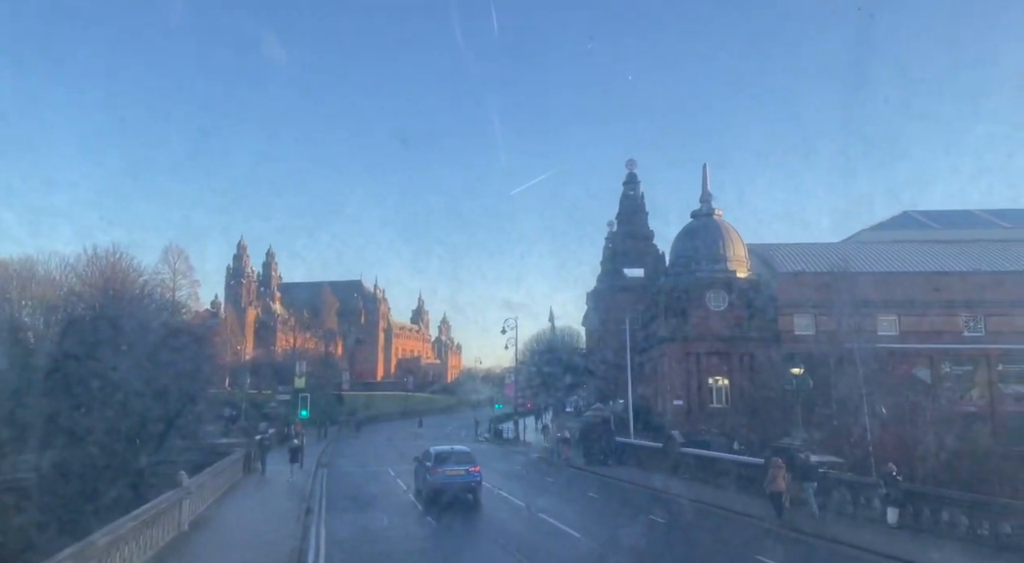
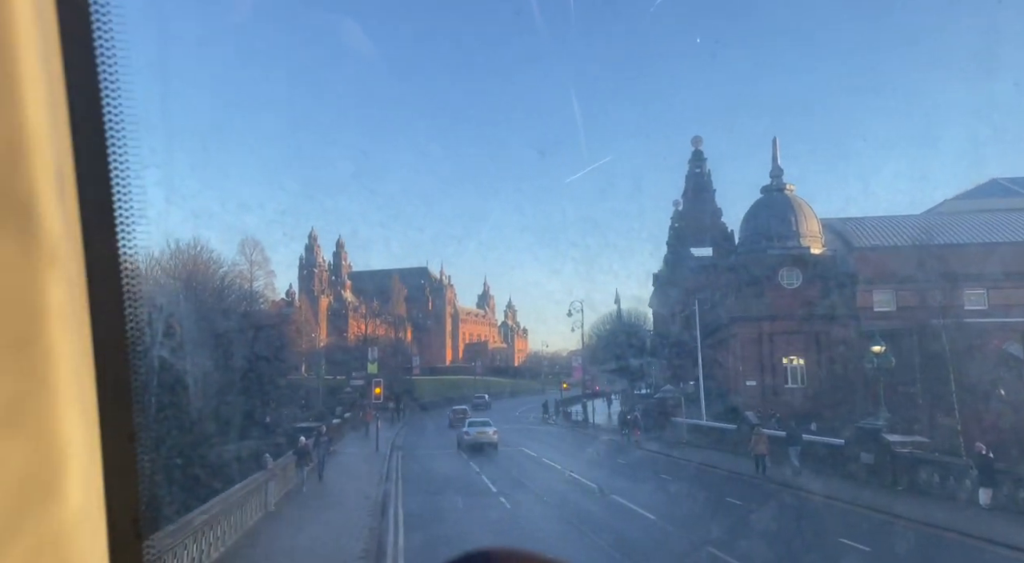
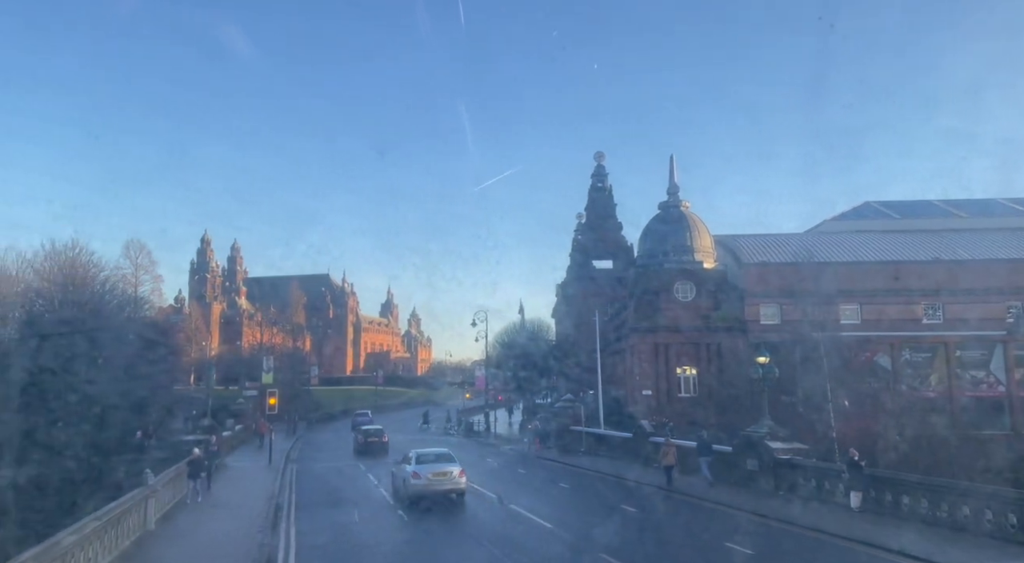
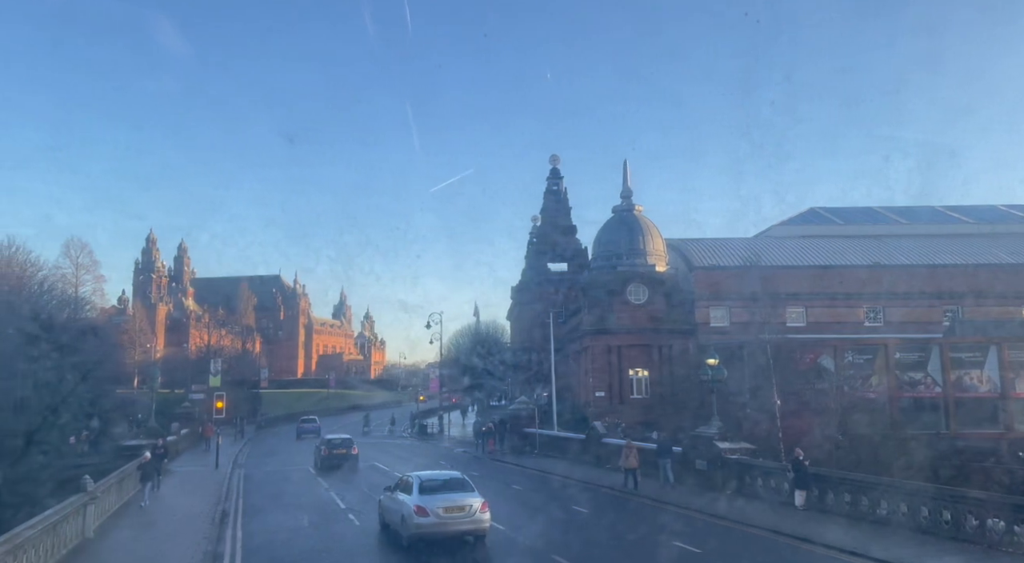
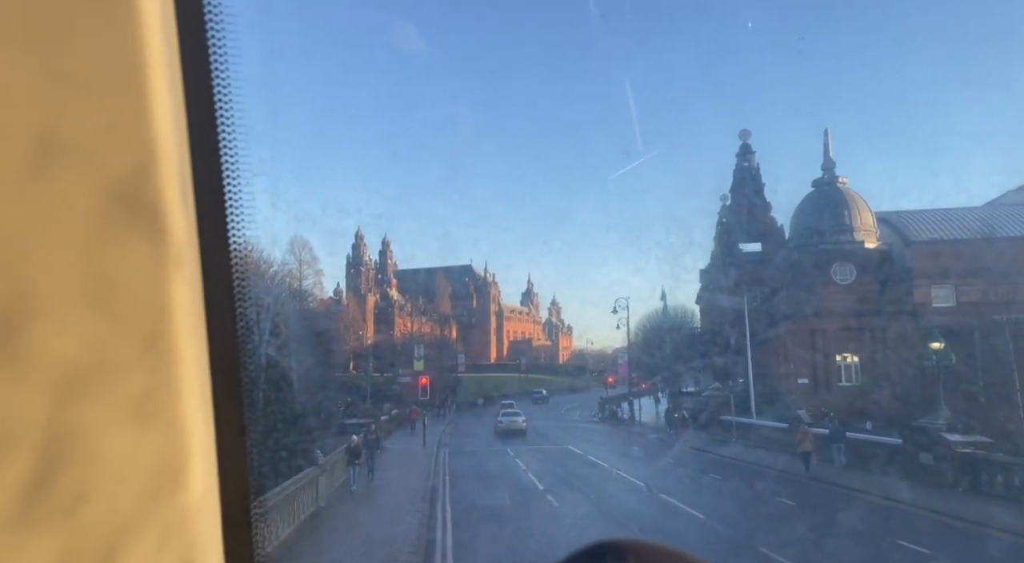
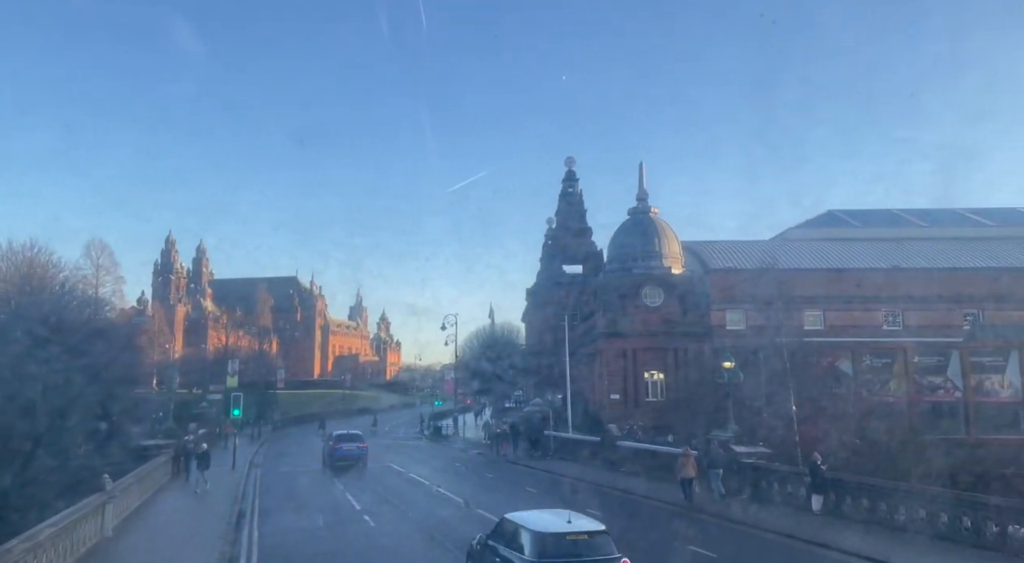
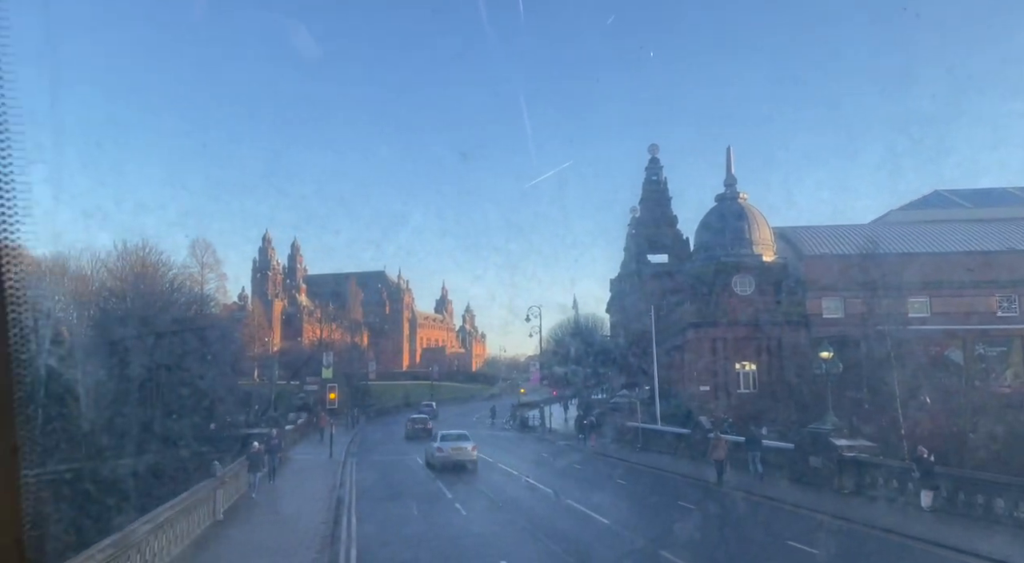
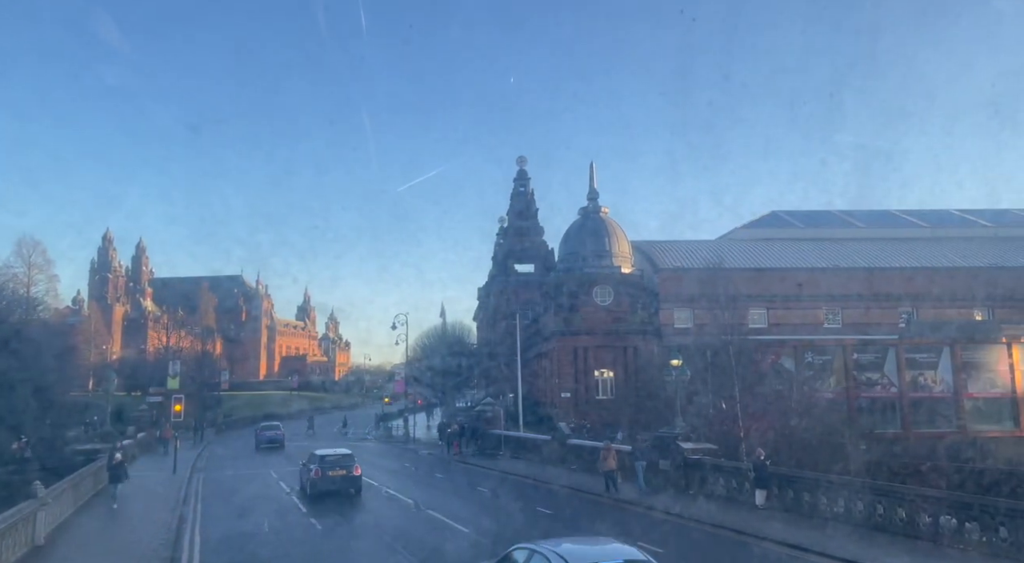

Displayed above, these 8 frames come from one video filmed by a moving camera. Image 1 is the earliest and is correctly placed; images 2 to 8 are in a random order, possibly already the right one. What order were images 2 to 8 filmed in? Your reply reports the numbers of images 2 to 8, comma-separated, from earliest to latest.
6, 8, 4, 3, 7, 2, 5
